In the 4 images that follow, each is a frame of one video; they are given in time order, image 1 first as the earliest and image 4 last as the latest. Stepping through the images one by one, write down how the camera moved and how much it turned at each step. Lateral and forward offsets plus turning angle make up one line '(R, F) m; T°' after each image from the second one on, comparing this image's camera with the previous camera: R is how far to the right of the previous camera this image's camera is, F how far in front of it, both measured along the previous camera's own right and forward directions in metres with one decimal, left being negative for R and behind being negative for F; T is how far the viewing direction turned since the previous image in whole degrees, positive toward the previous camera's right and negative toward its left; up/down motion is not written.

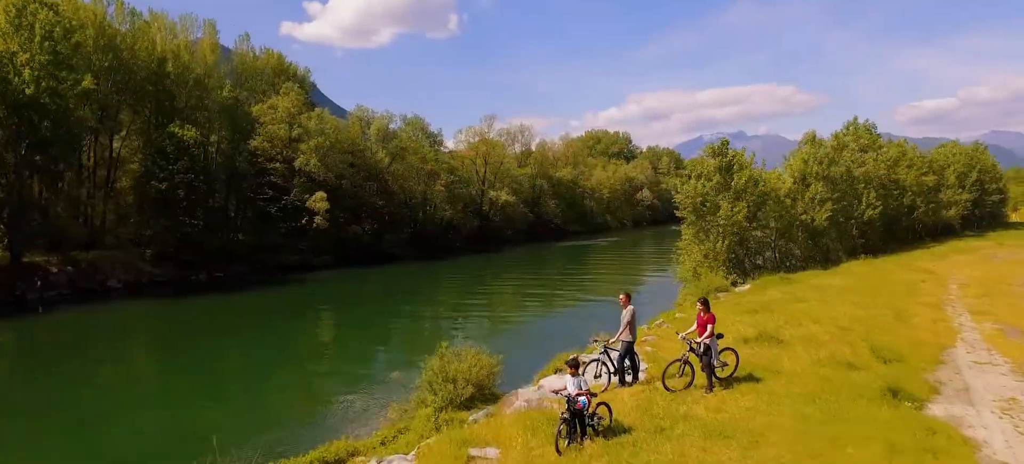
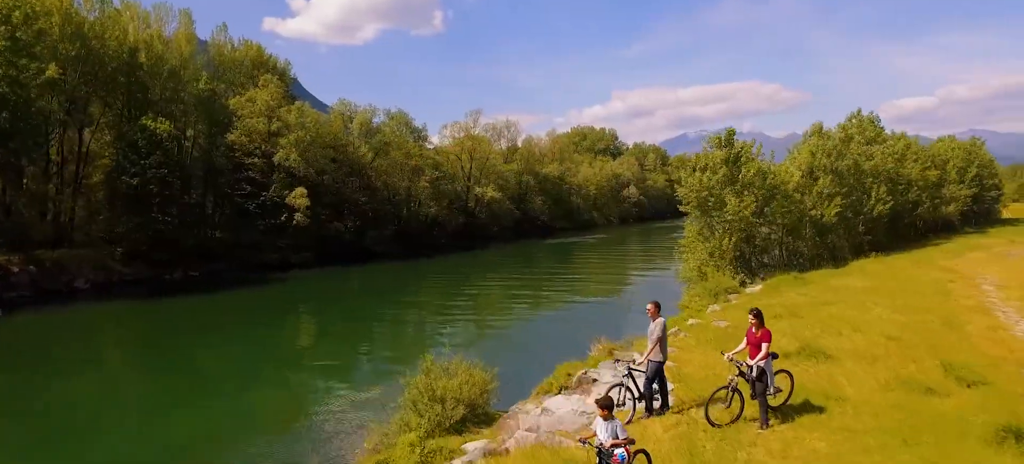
(+0.2, +1.1) m; -3°
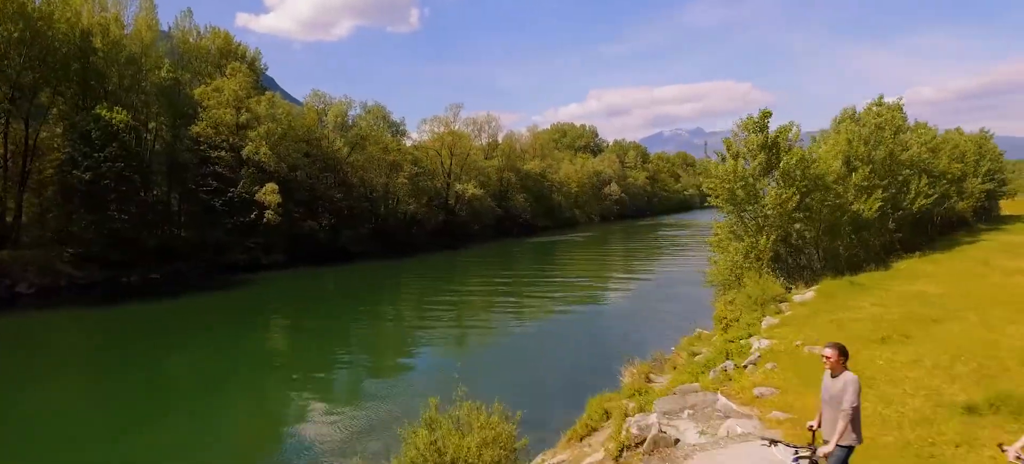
(-0.8, +2.8) m; +2°
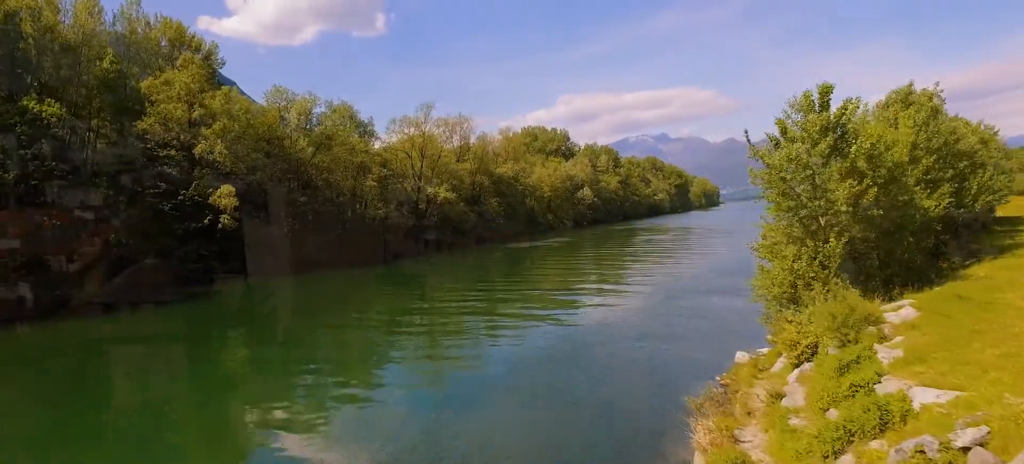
(-0.9, +3.5) m; +3°
